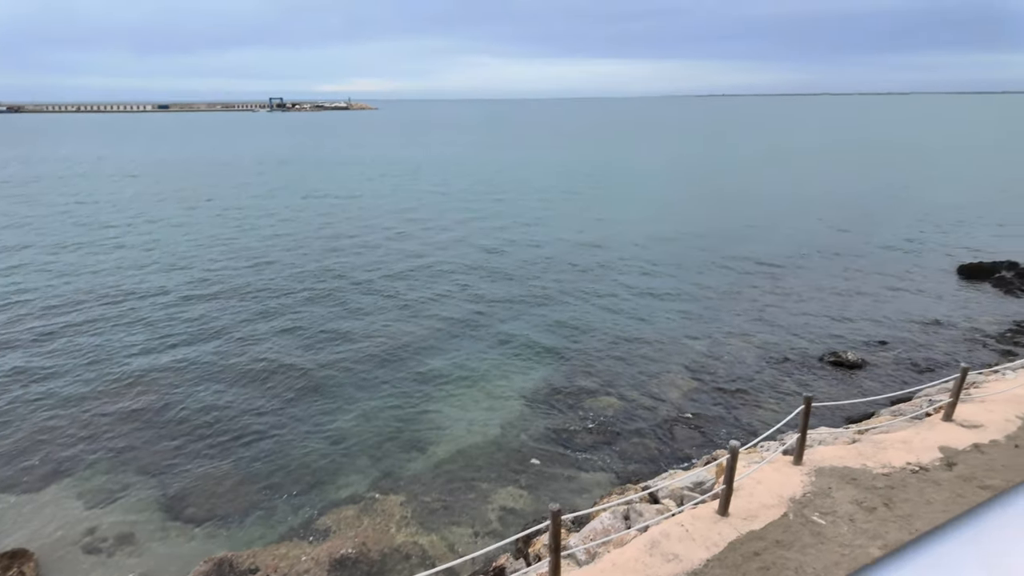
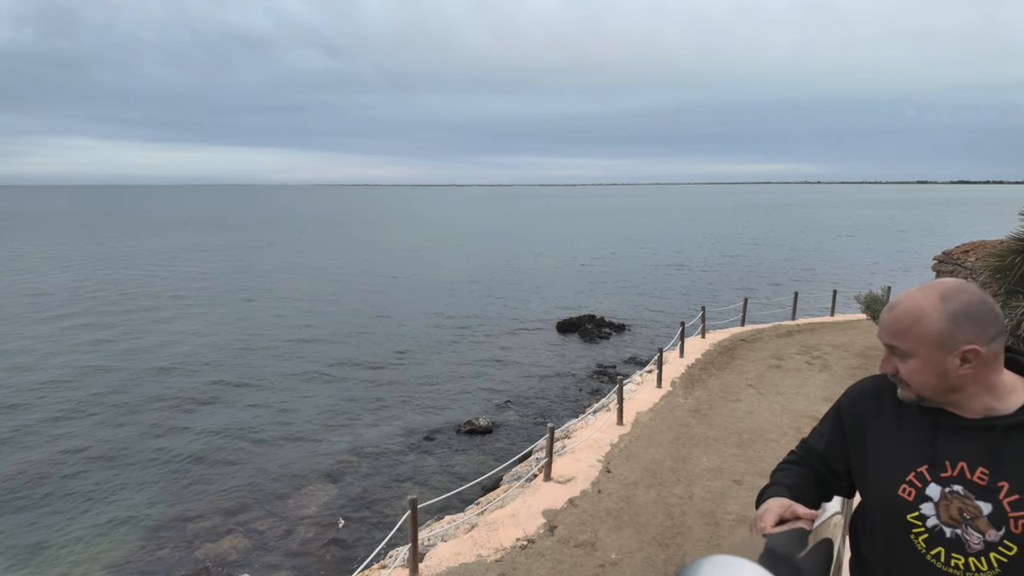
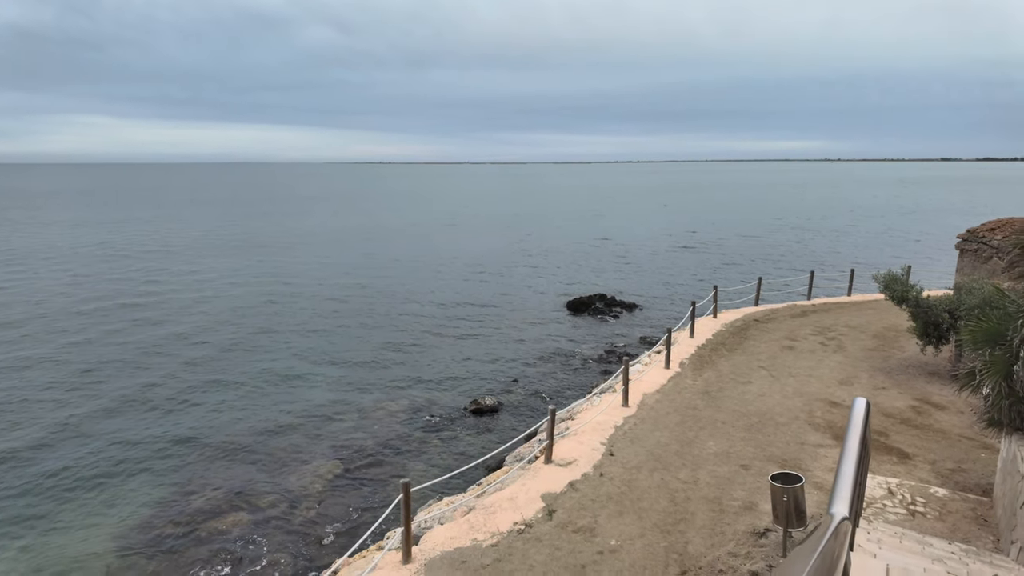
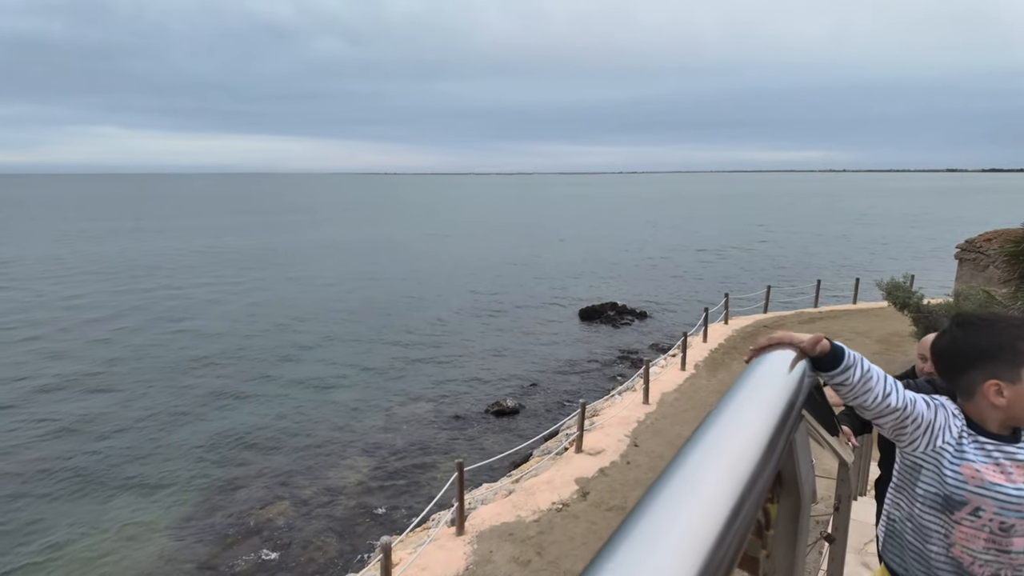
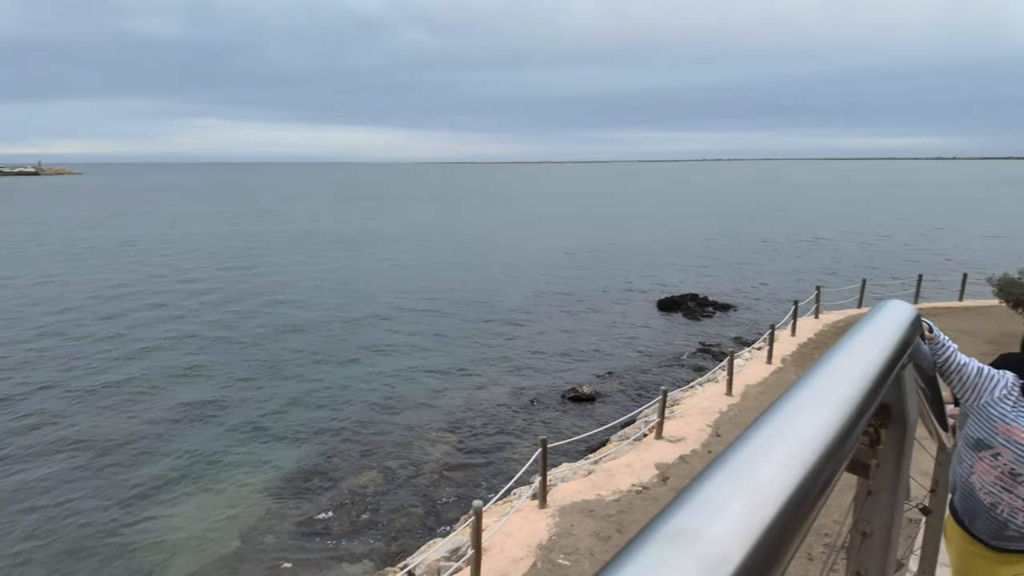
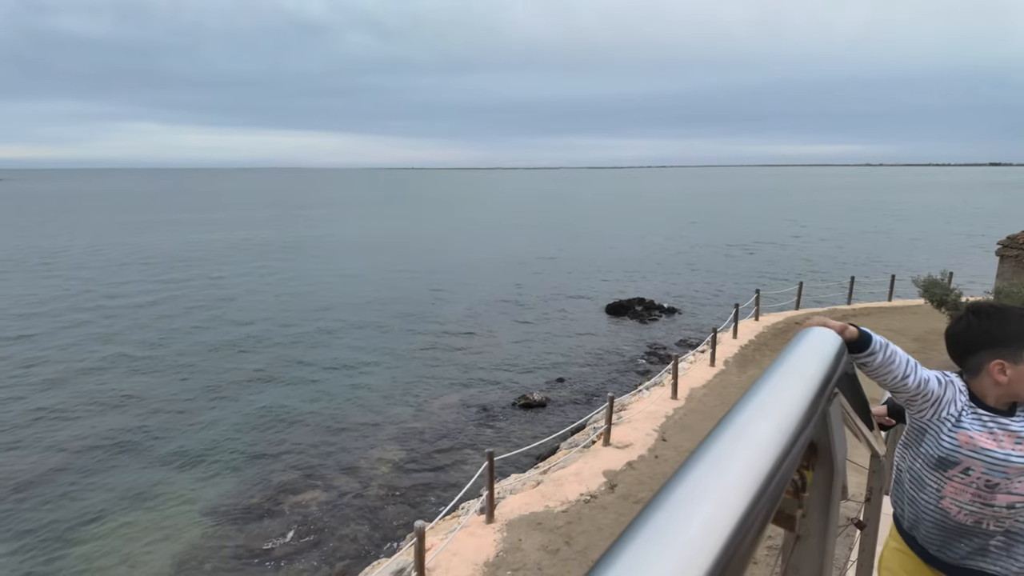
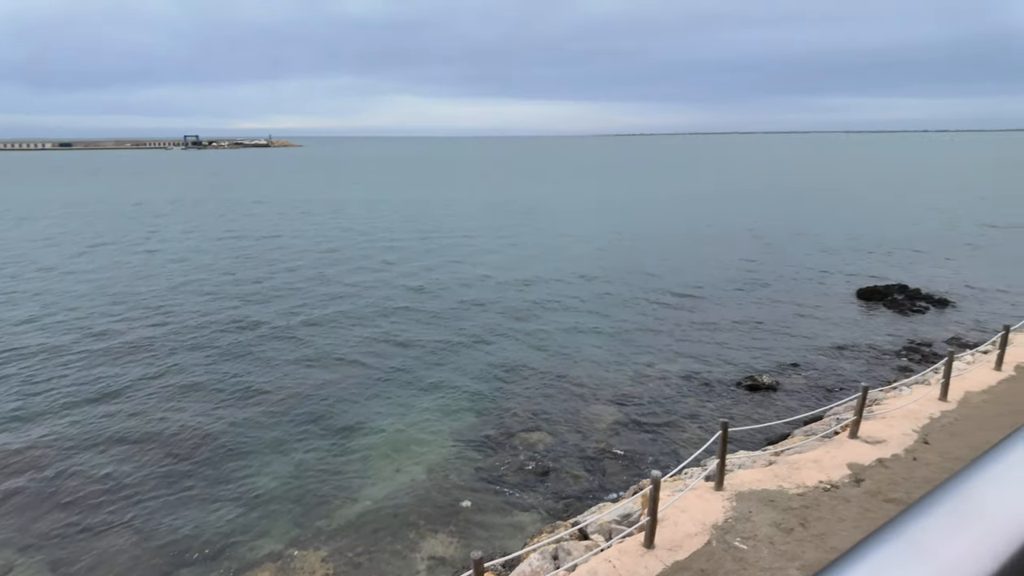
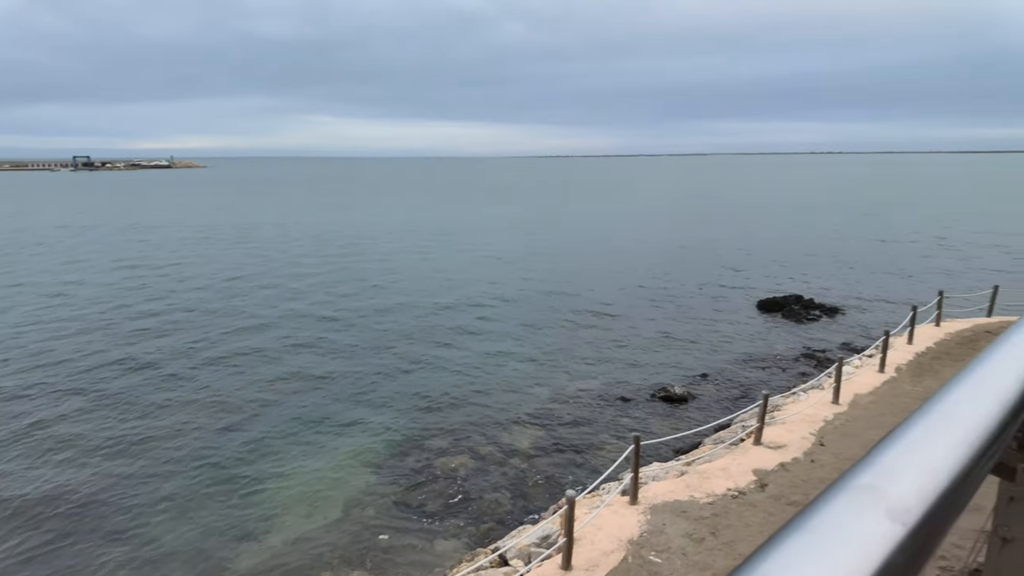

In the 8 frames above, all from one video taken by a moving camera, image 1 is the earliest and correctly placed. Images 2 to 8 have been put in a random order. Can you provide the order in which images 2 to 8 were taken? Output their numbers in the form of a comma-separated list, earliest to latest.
7, 8, 5, 6, 4, 2, 3
